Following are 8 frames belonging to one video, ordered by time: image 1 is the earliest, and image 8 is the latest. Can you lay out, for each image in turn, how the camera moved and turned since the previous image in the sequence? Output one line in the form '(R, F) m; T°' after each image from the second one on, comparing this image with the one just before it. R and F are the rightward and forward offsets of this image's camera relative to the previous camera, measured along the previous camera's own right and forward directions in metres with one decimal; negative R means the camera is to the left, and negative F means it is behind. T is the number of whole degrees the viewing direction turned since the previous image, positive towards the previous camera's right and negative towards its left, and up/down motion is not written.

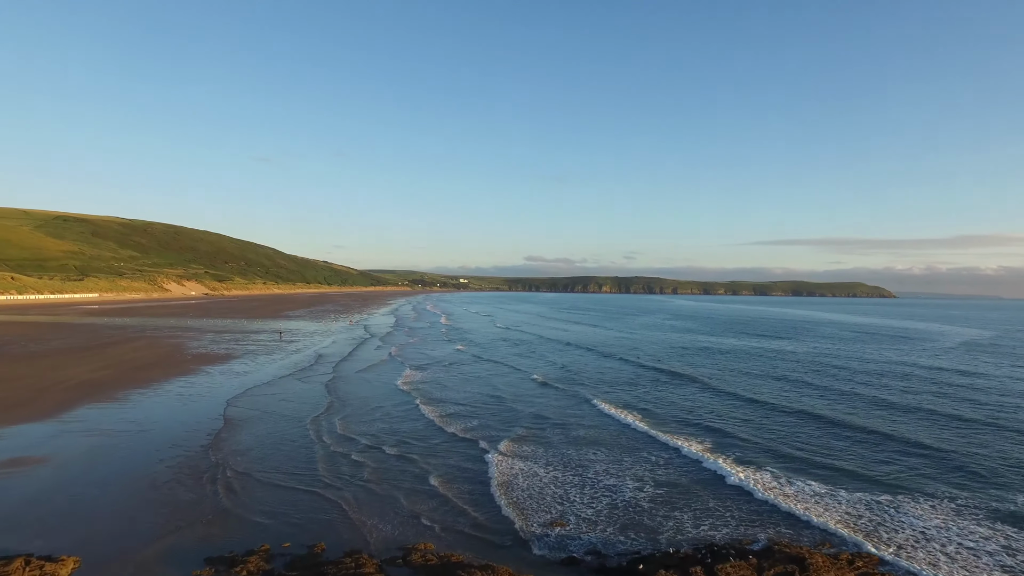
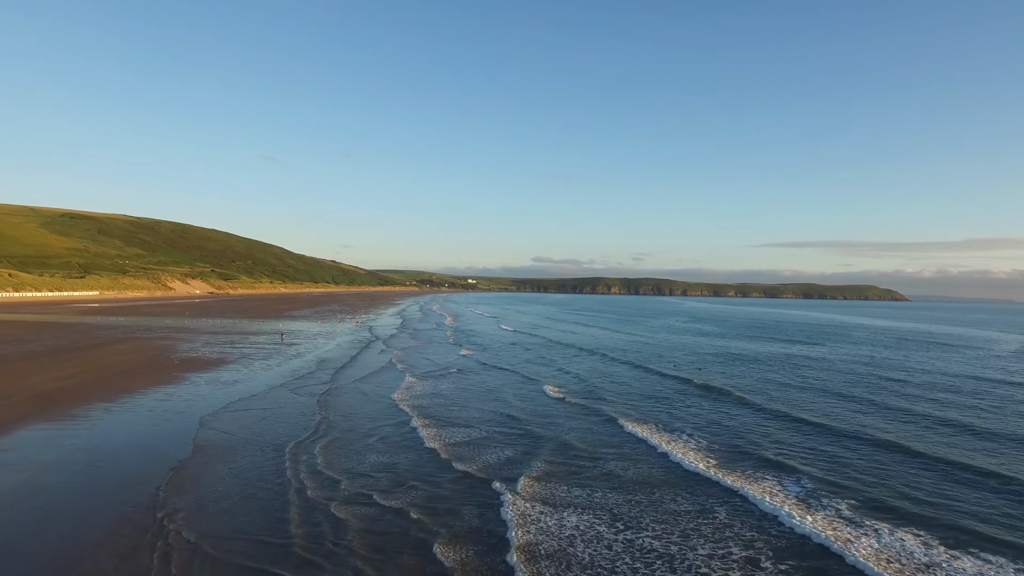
(-0.6, +2.4) m; -1°
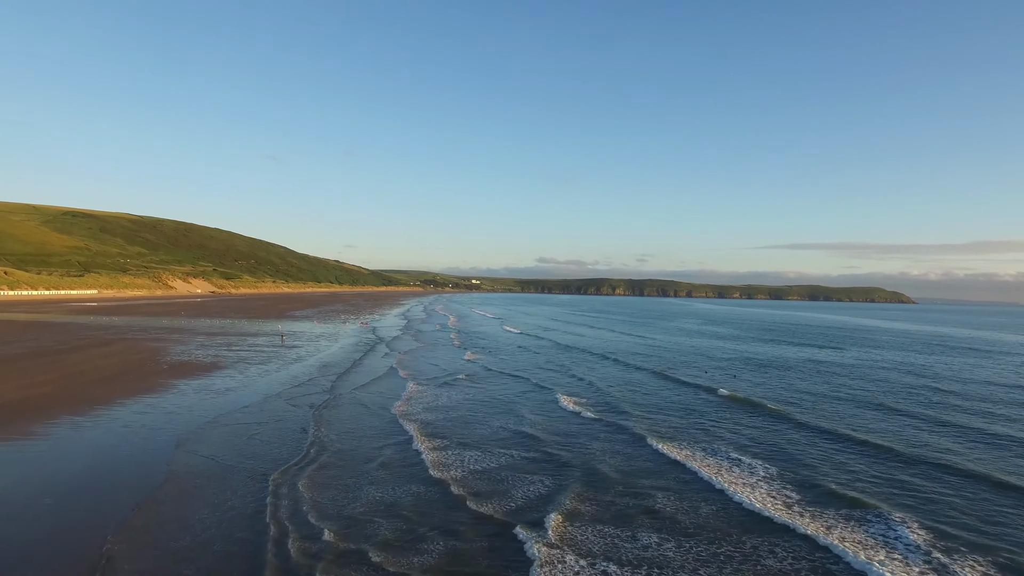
(-0.6, +1.8) m; 0°
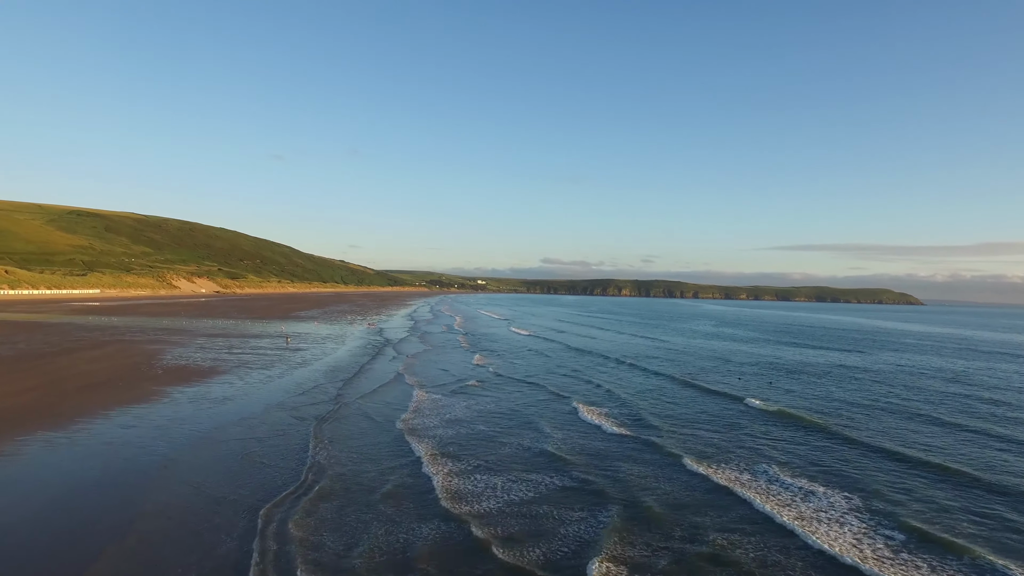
(-0.6, +1.4) m; 0°
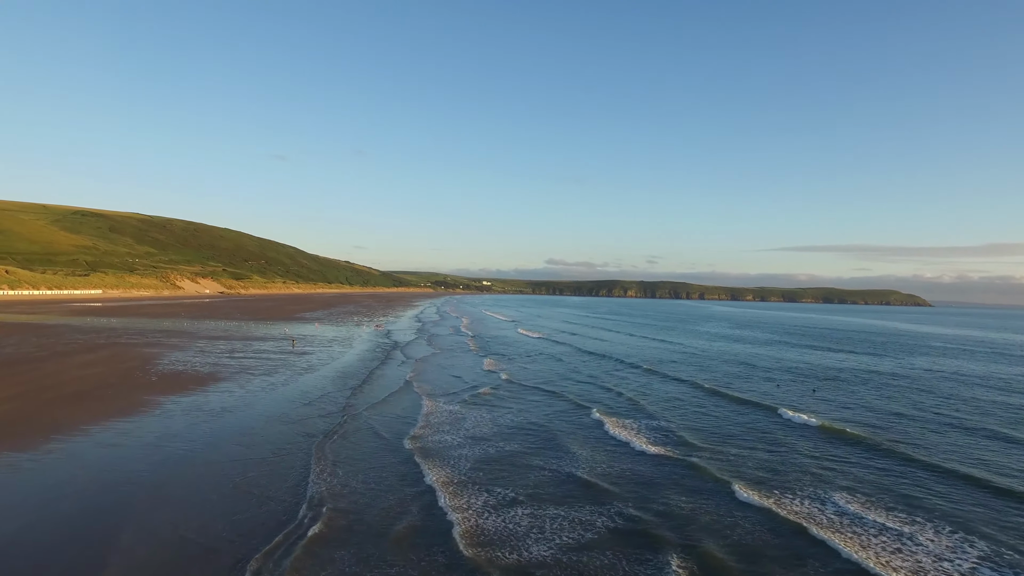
(-0.6, +1.4) m; 0°
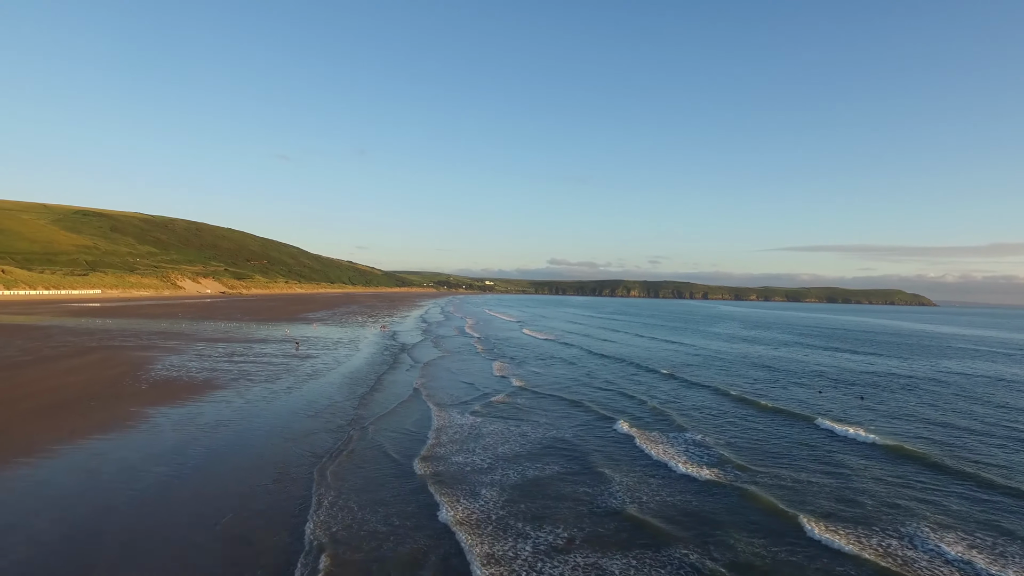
(-0.6, +1.4) m; 0°
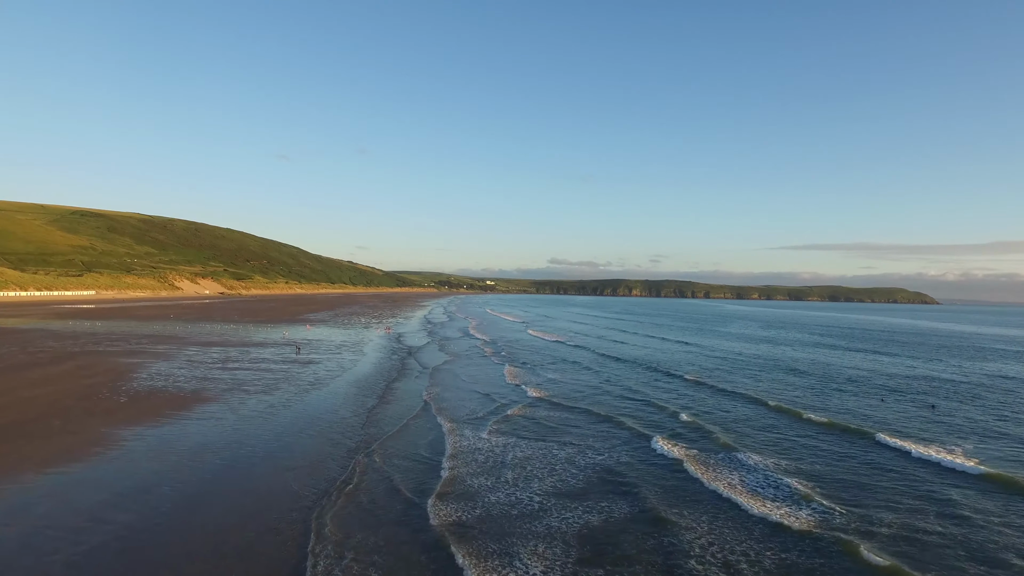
(-0.8, +1.8) m; 0°
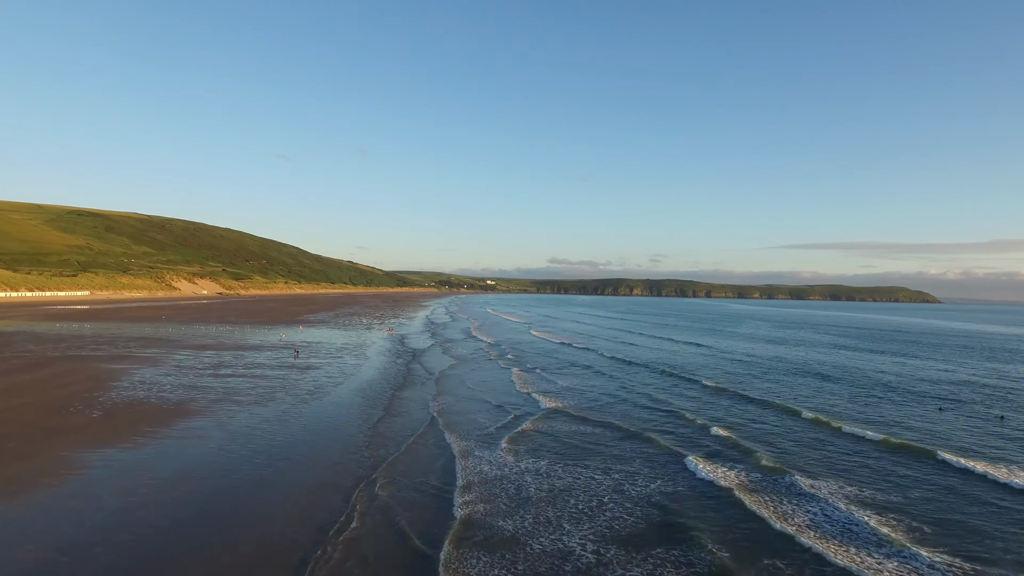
(-0.5, +1.4) m; 0°
